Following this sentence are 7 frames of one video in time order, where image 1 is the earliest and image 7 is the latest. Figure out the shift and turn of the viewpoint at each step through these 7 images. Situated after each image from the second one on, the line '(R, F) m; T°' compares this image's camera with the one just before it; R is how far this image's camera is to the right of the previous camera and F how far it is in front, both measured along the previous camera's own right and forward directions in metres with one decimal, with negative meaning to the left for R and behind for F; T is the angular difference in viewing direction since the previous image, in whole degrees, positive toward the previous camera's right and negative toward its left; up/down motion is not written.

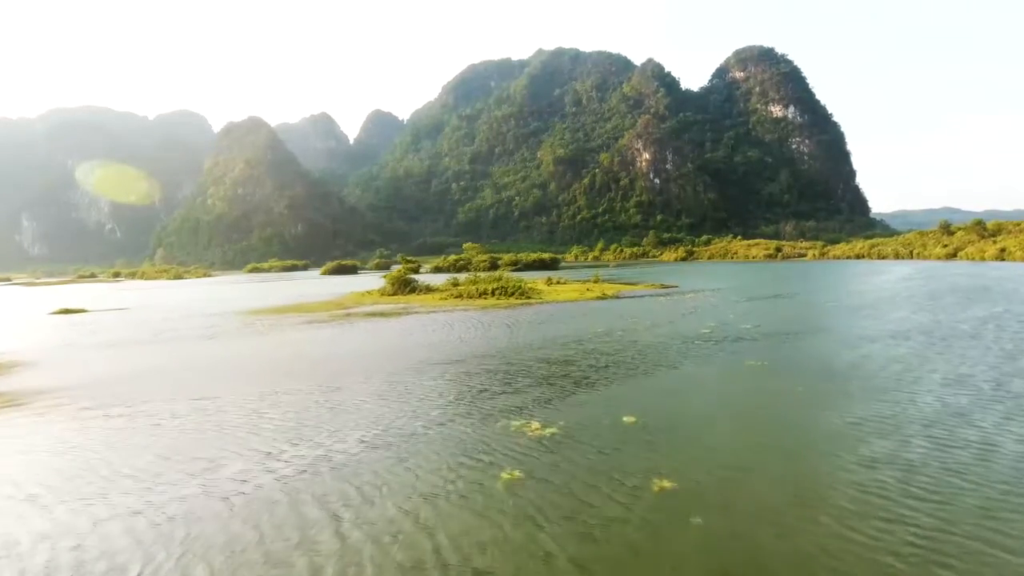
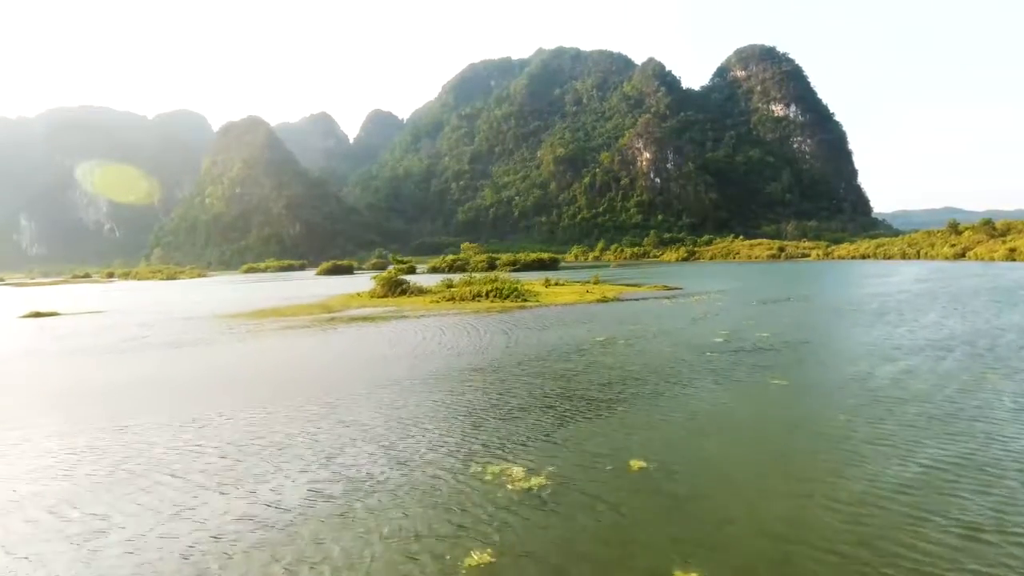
(+0.2, +2.1) m; 0°
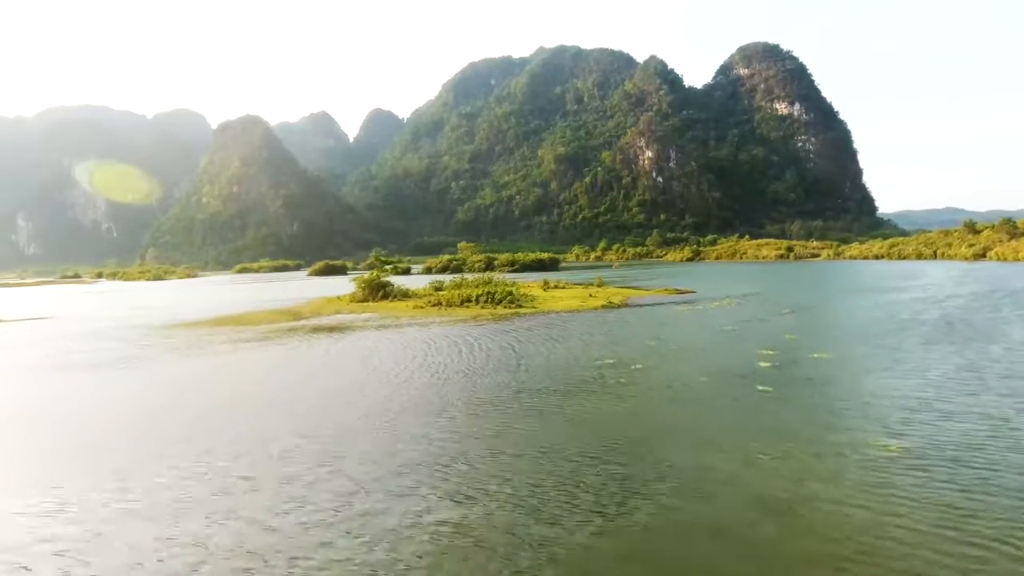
(+0.4, +4.2) m; 0°
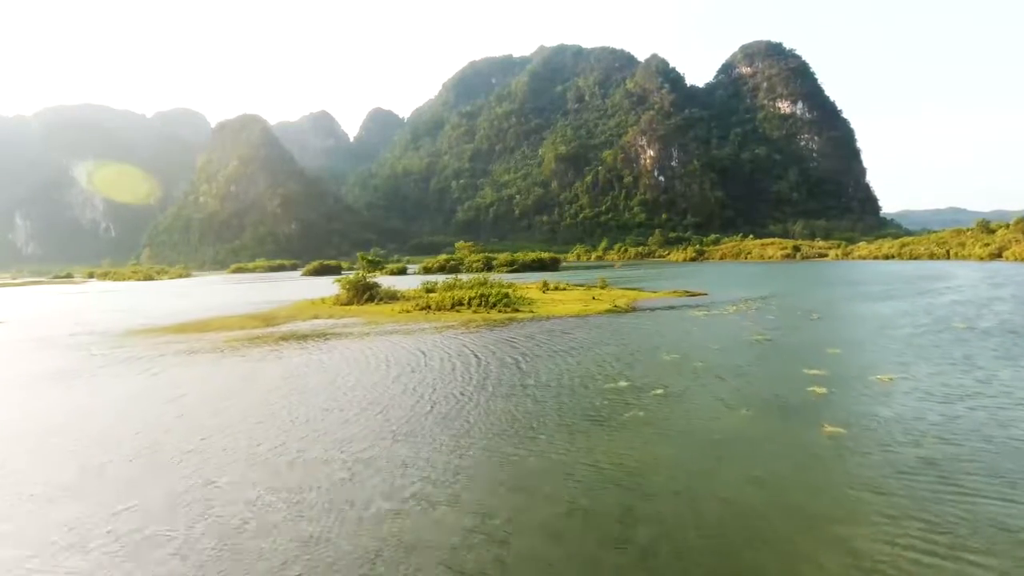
(+0.2, +3.0) m; 0°
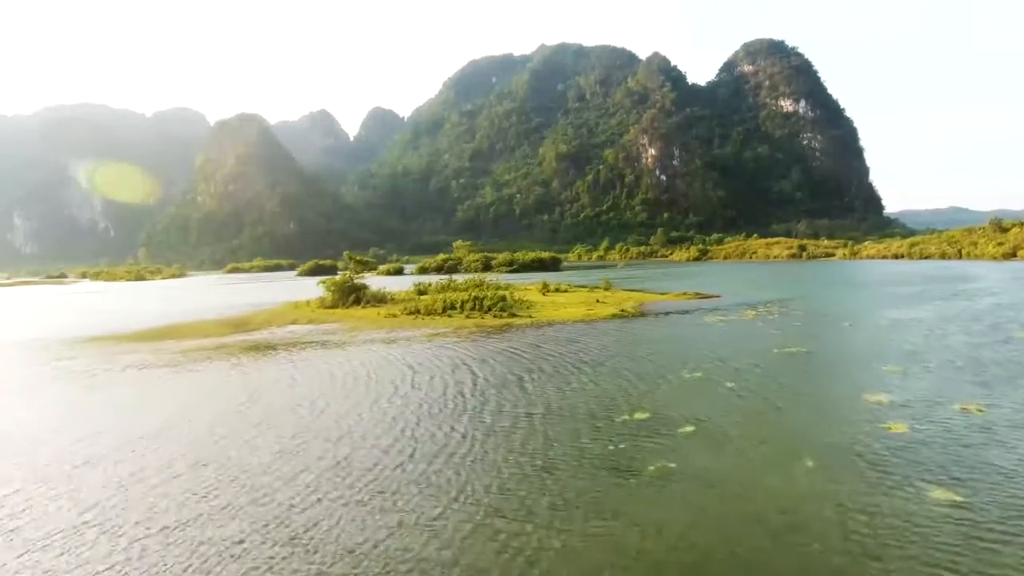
(+0.2, +2.6) m; 0°
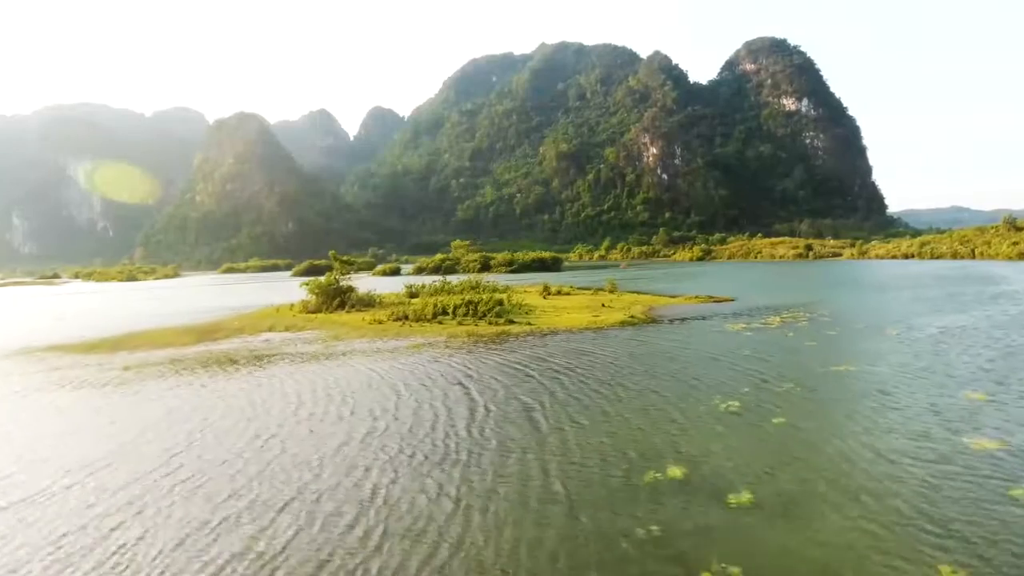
(+0.1, +2.6) m; 0°
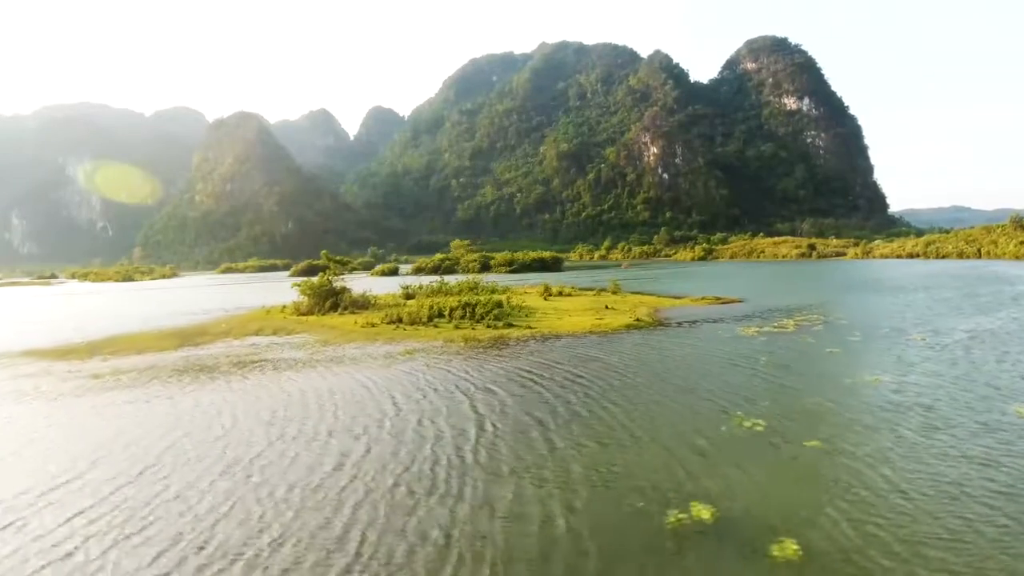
(0.0, +1.2) m; 0°
